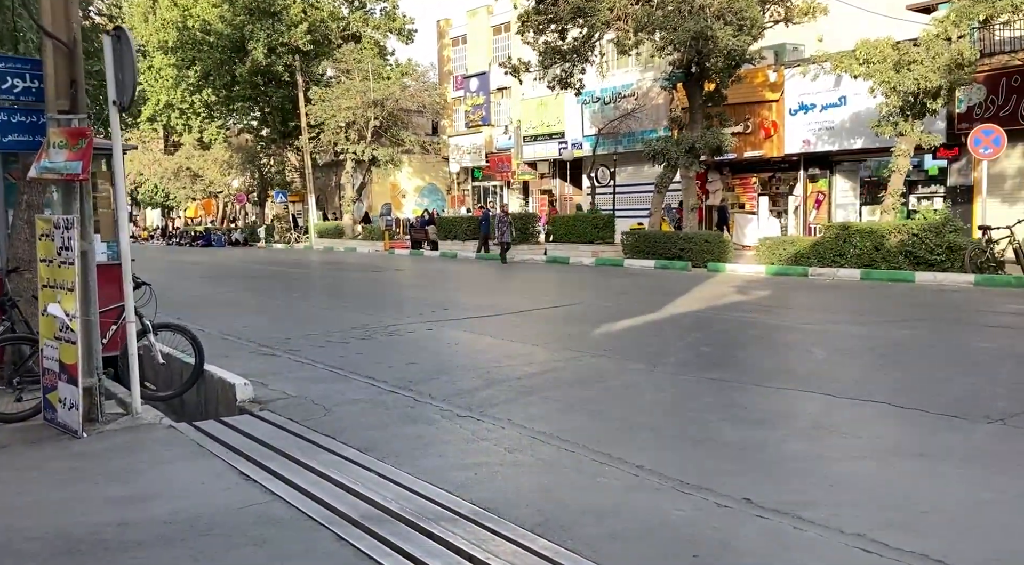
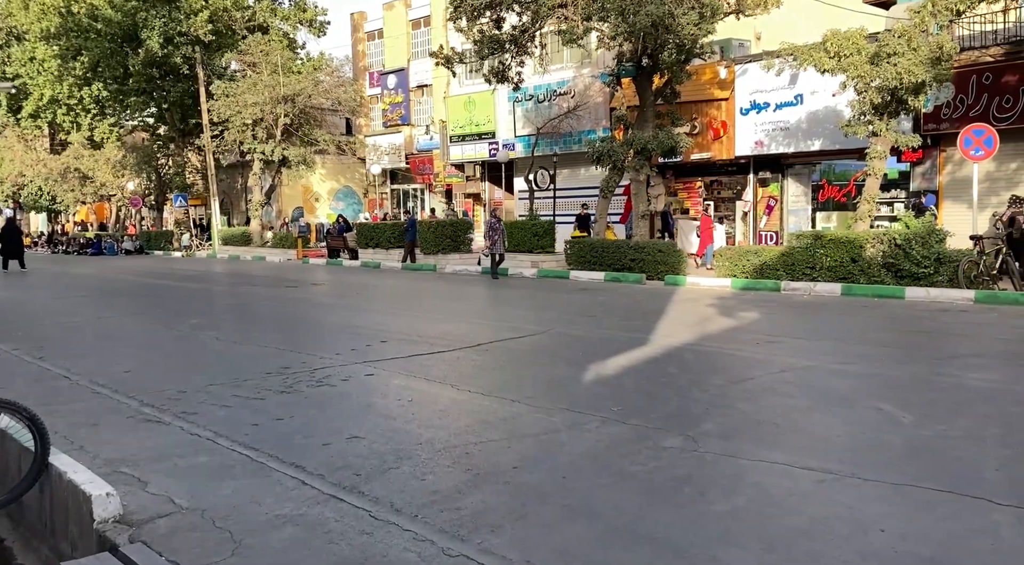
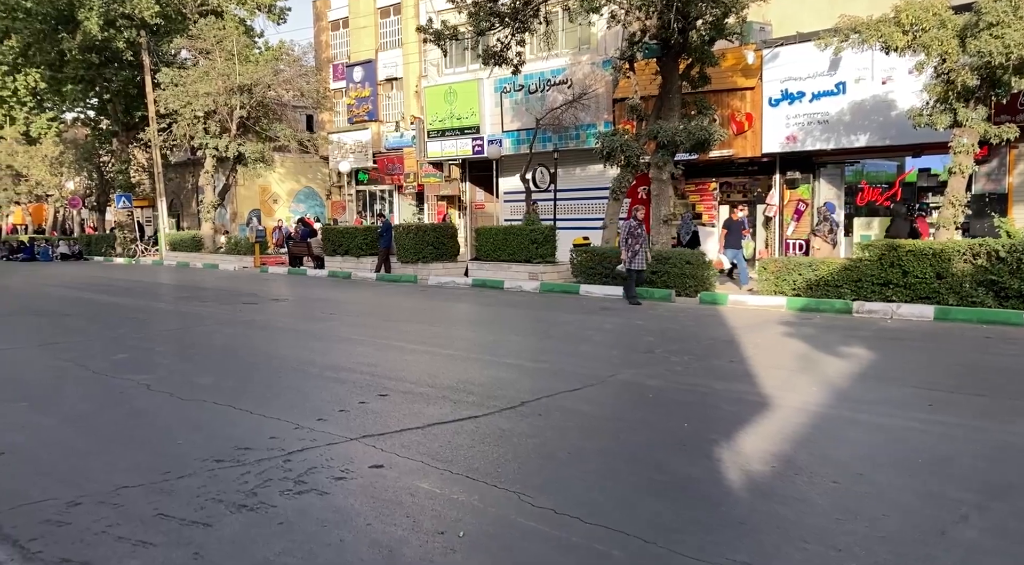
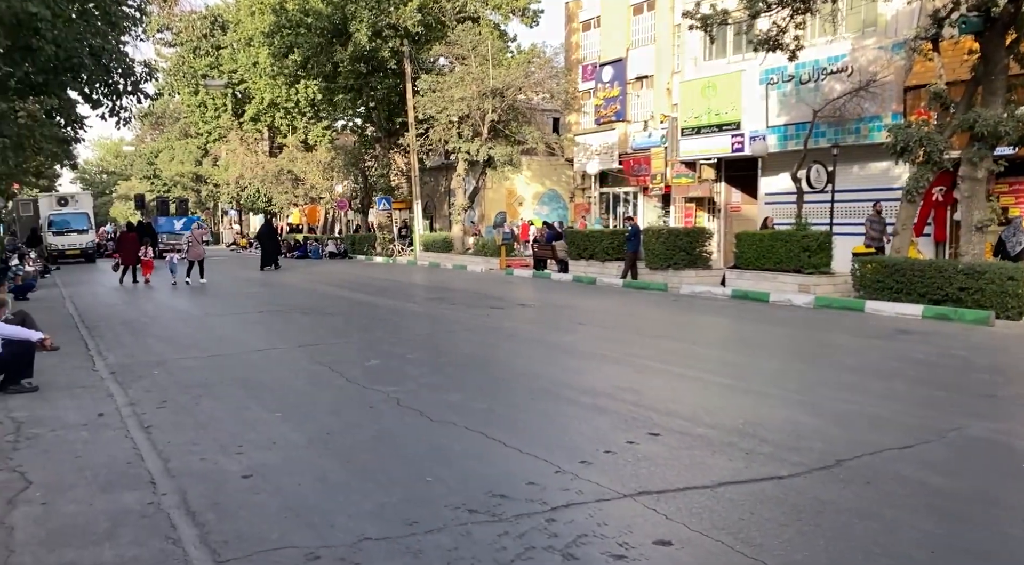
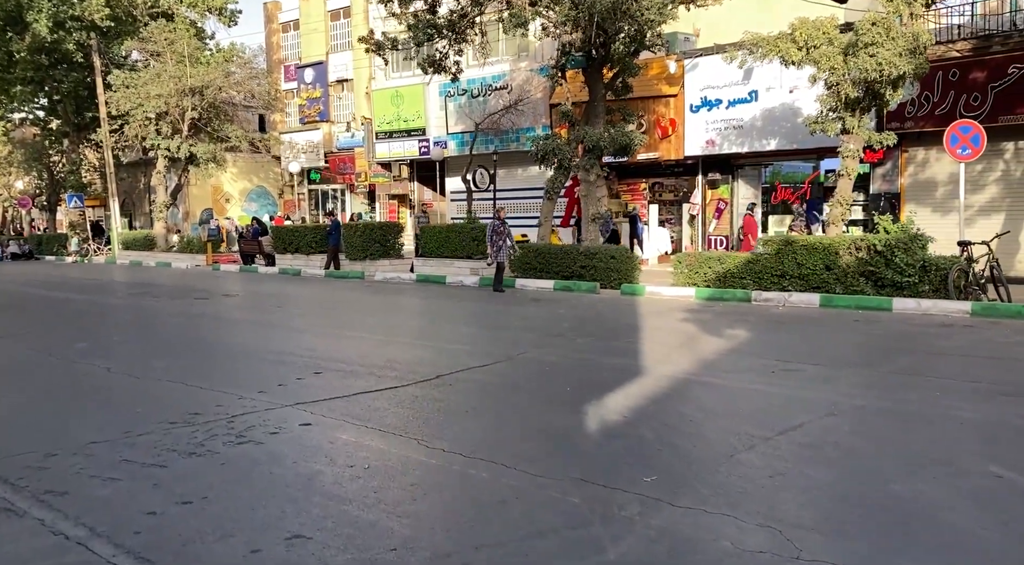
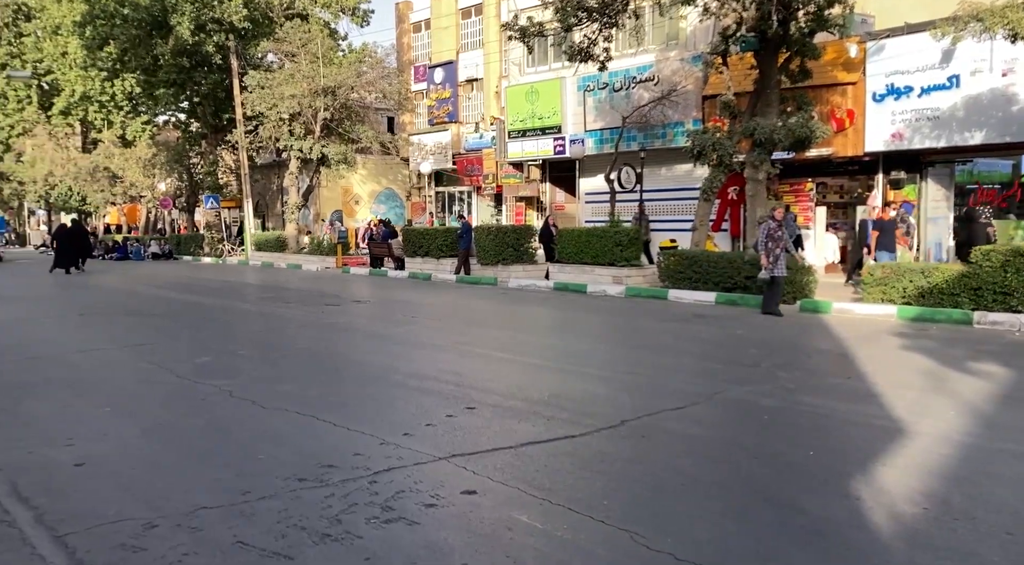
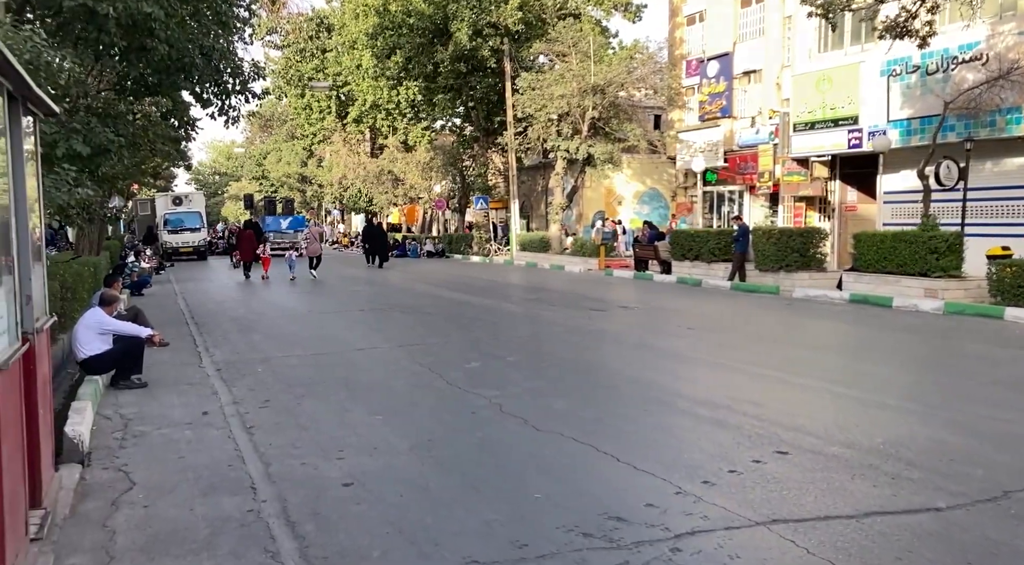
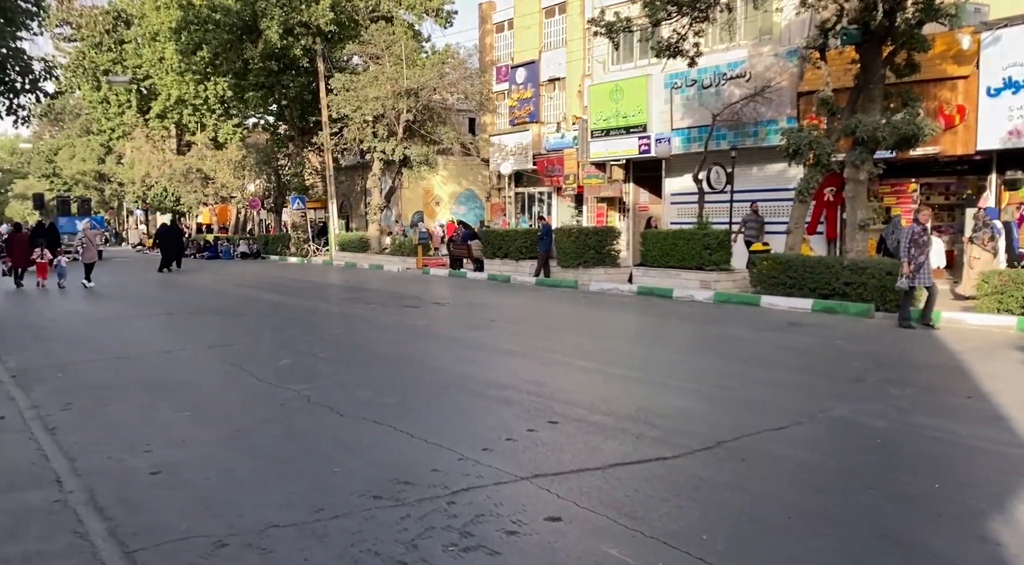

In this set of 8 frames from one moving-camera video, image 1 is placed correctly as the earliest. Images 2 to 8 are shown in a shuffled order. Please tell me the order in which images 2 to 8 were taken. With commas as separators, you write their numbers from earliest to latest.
2, 5, 3, 6, 8, 4, 7
